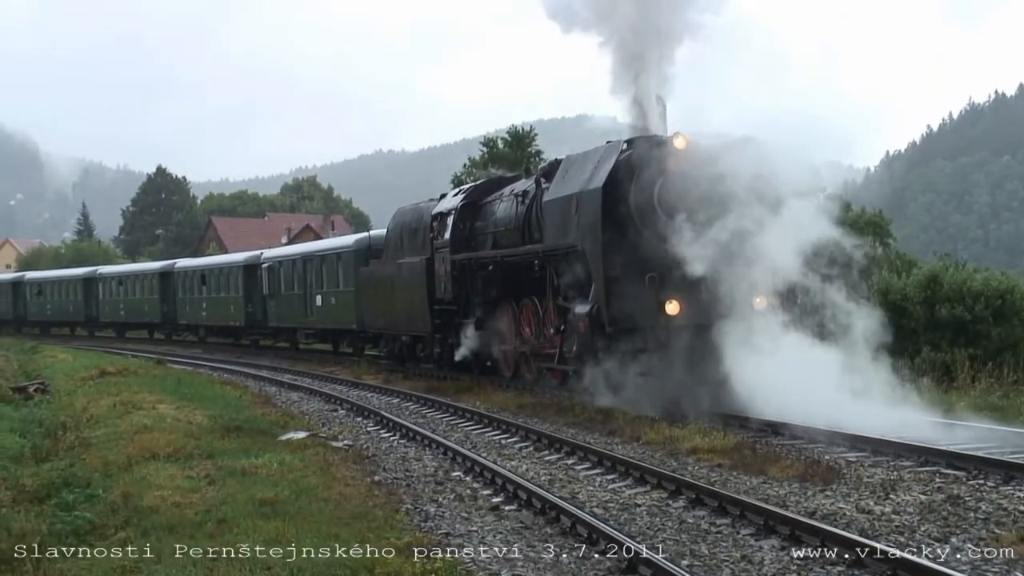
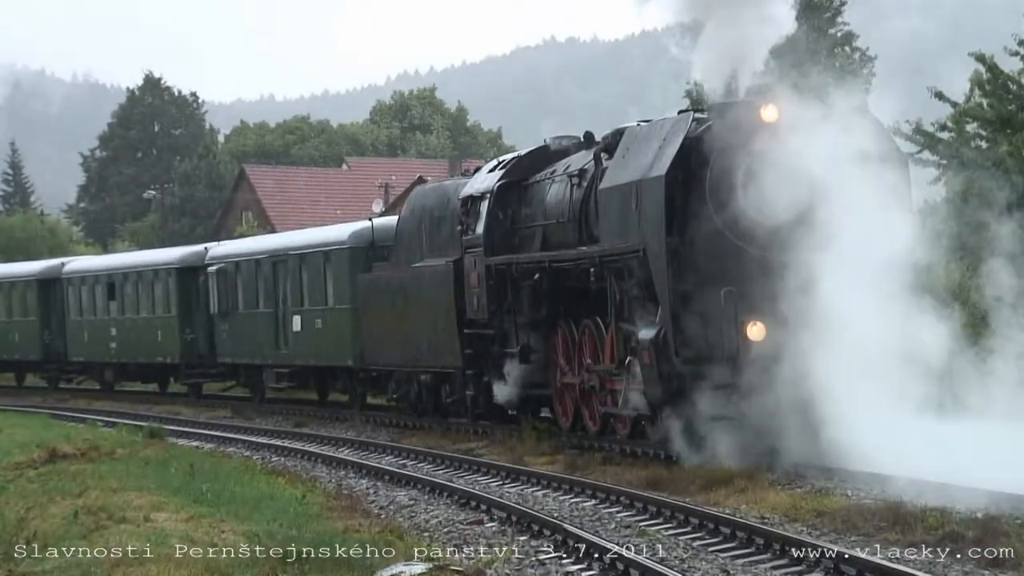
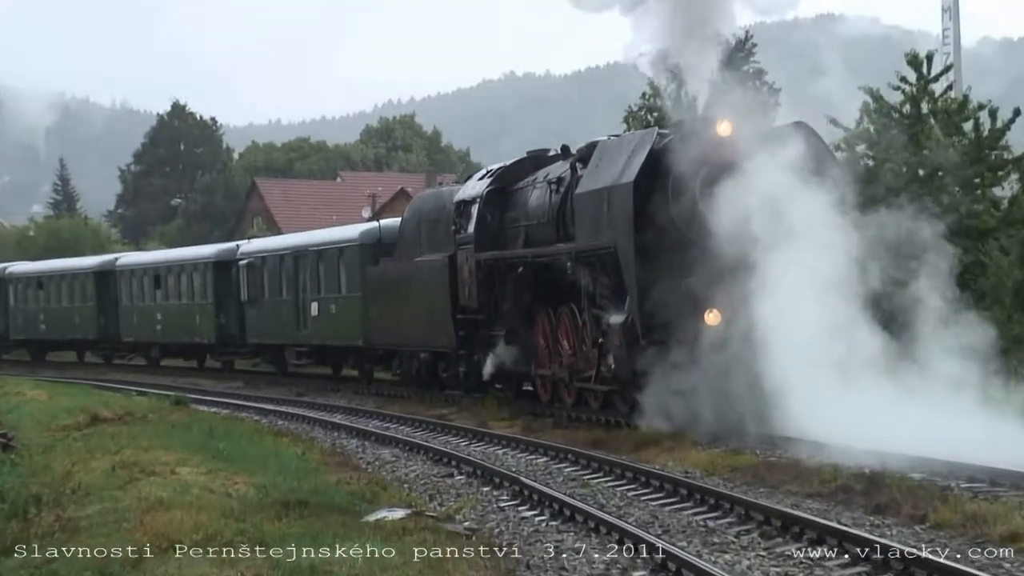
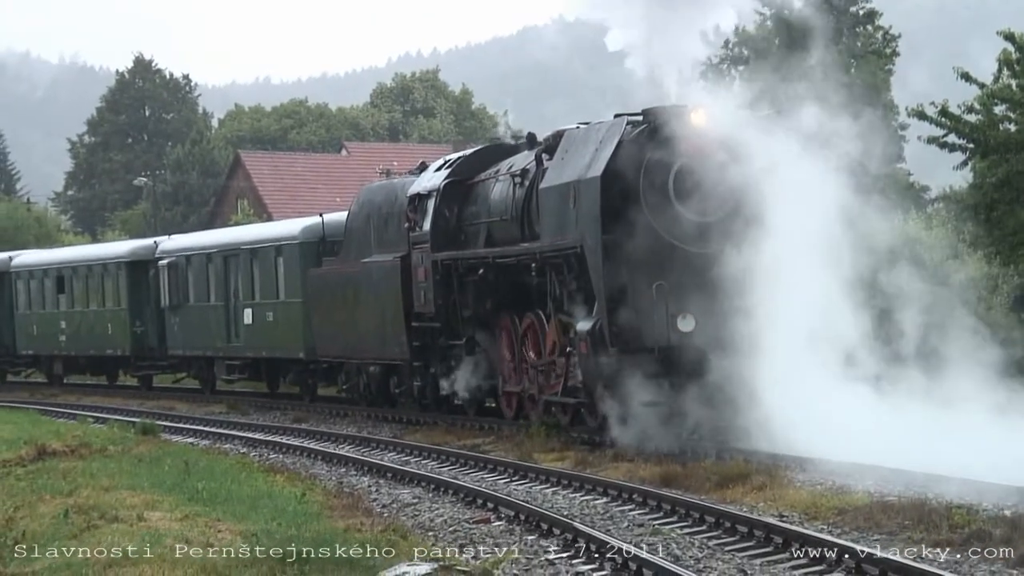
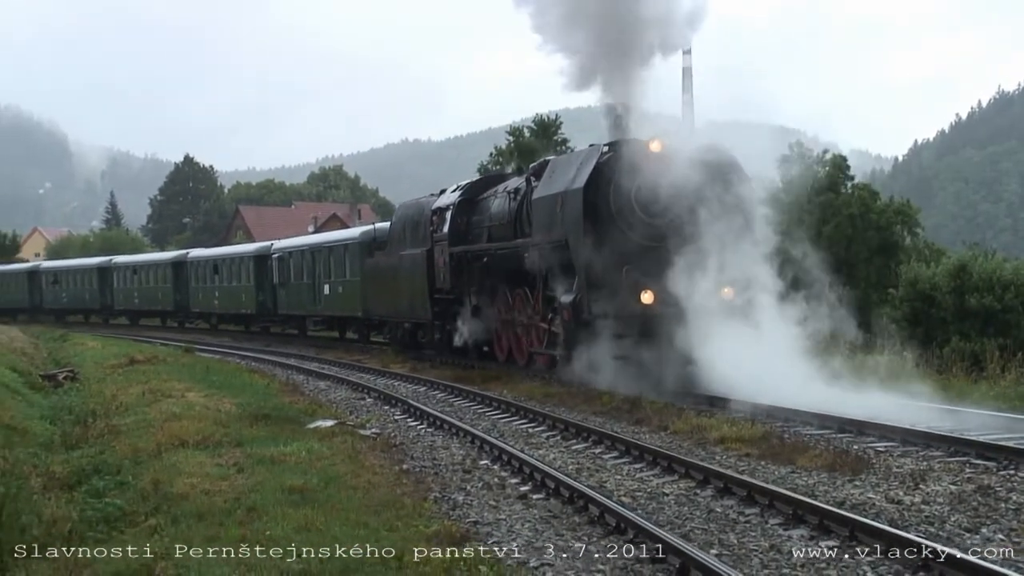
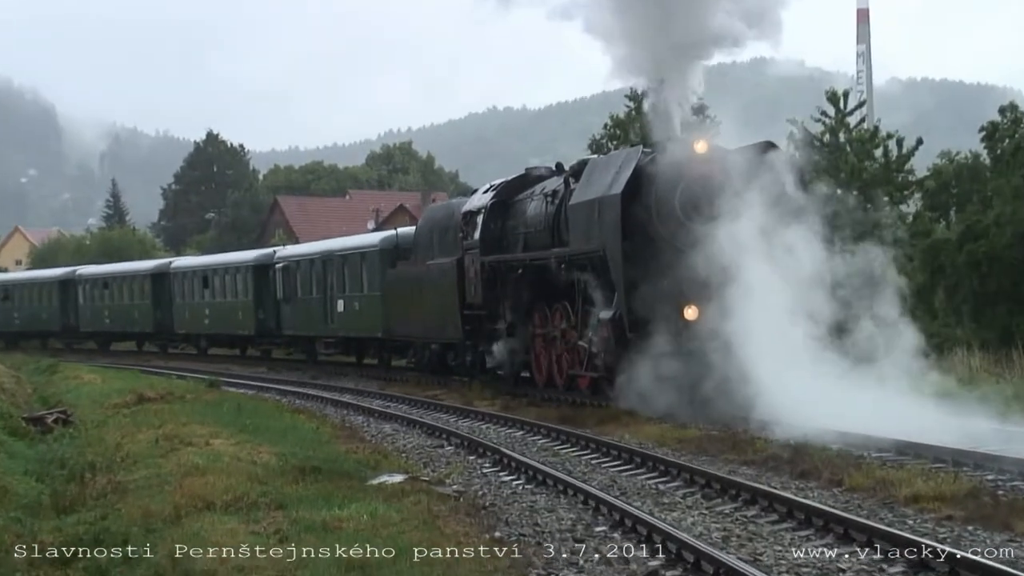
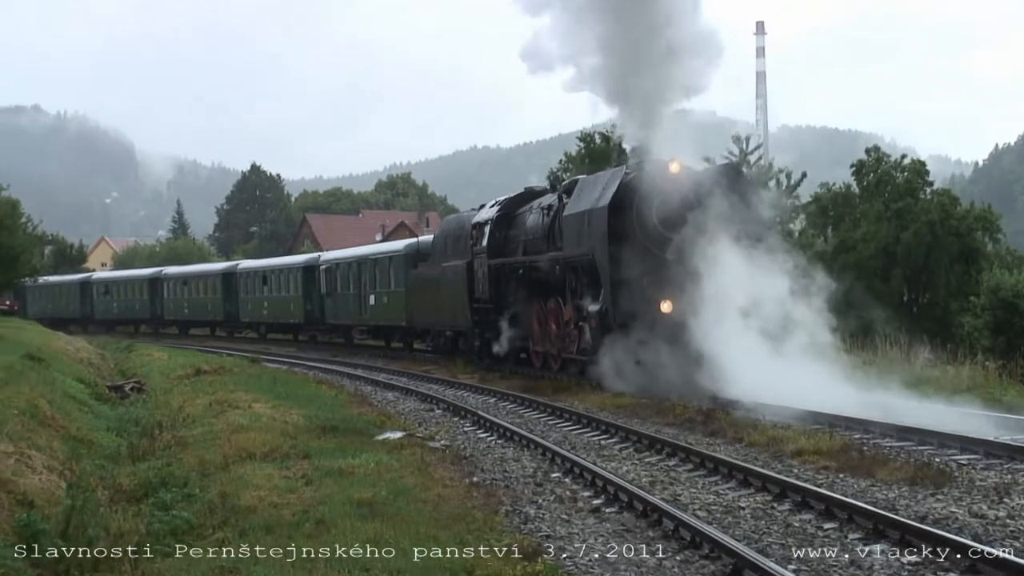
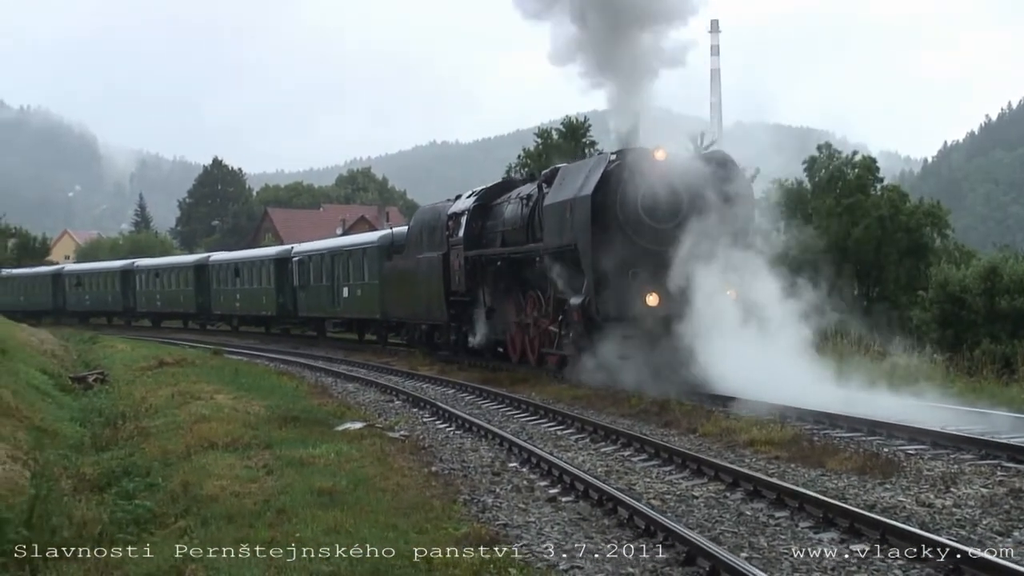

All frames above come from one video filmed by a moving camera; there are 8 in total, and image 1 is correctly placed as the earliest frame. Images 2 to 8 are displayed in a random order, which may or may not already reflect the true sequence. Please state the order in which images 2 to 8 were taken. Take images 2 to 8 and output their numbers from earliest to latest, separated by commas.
5, 8, 7, 6, 3, 2, 4
